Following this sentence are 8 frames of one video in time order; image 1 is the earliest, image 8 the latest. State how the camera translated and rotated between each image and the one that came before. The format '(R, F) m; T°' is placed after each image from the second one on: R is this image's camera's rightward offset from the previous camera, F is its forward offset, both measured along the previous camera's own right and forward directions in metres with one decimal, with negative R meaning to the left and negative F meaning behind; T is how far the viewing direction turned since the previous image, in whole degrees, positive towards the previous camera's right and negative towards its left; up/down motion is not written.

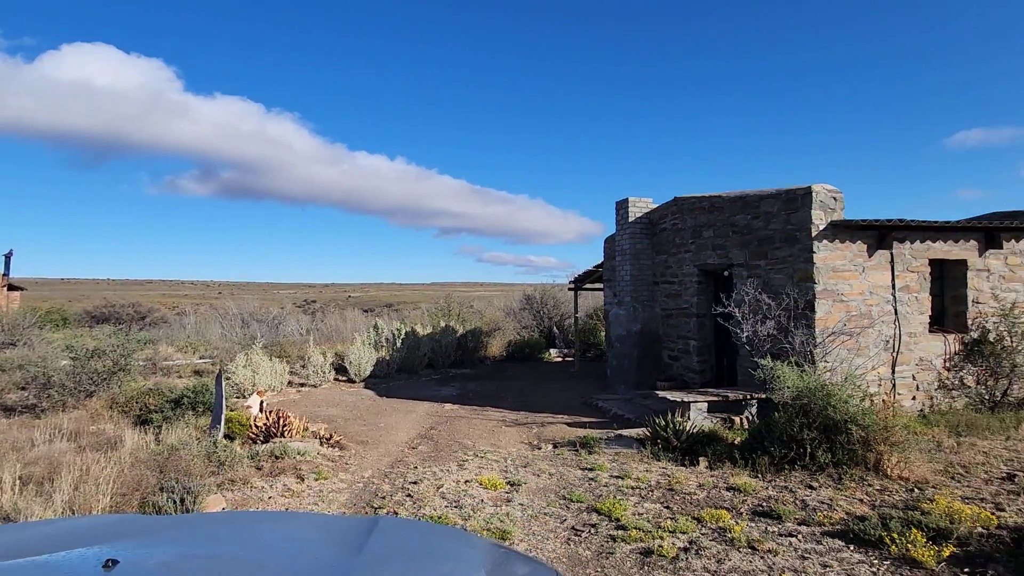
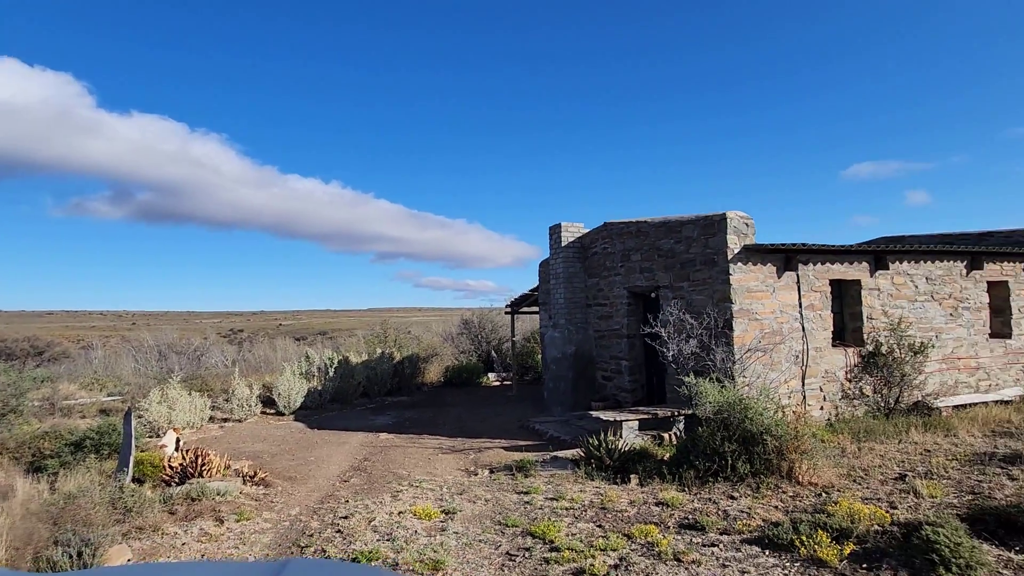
(+0.3, -0.1) m; +5°
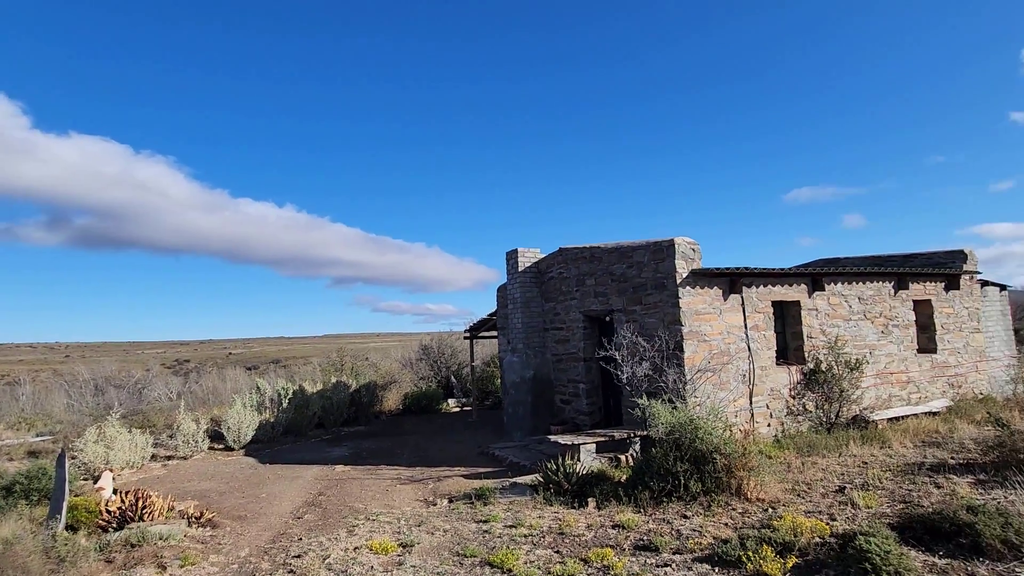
(0.0, -0.1) m; +4°
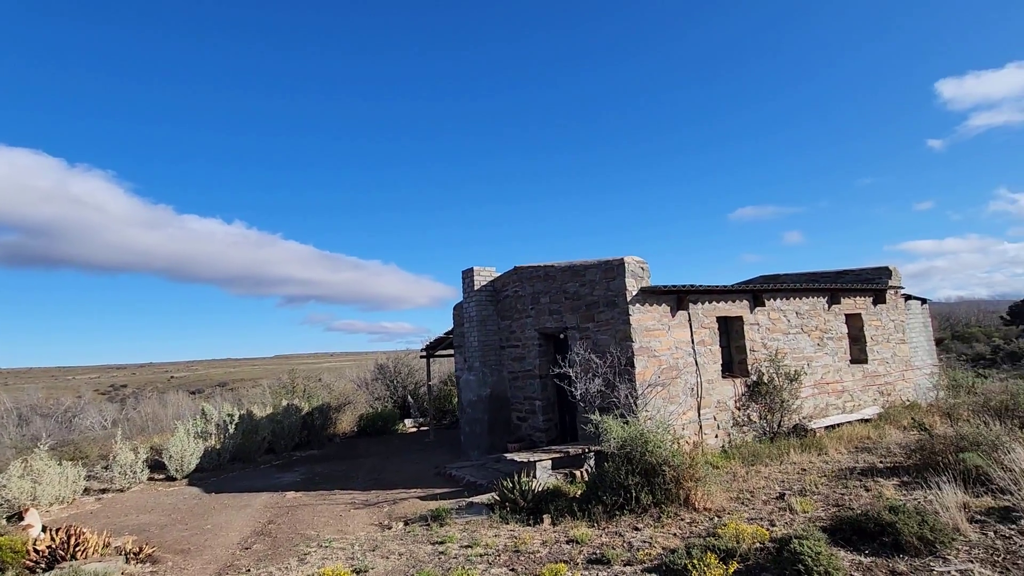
(0.0, -0.1) m; +5°
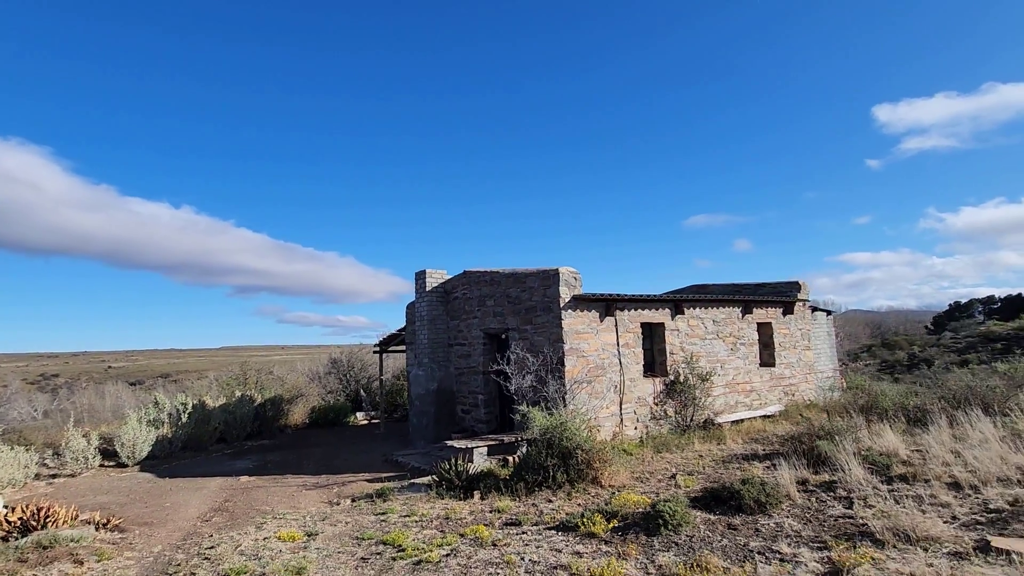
(+0.2, -1.0) m; +4°
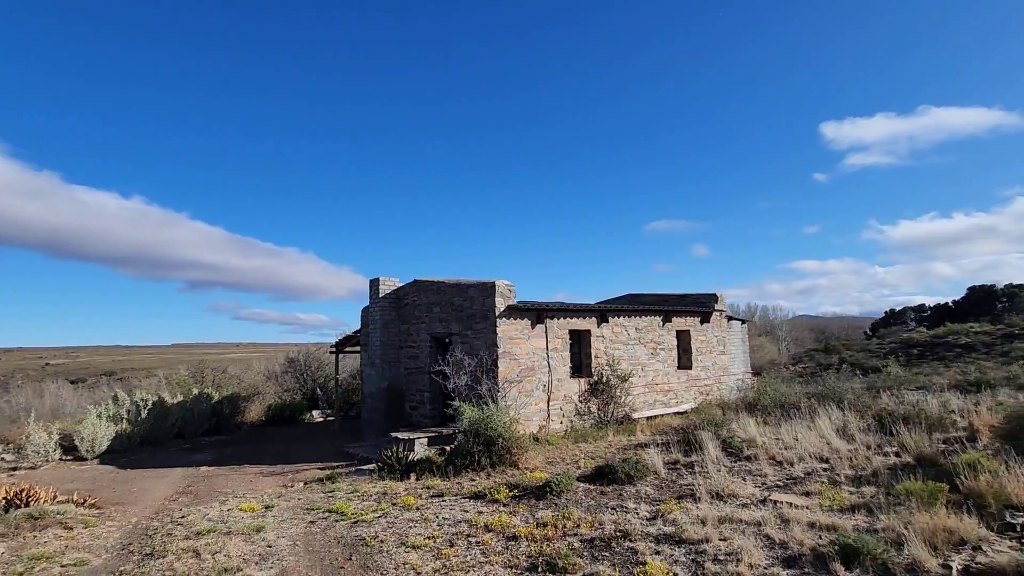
(+0.5, -1.4) m; +4°
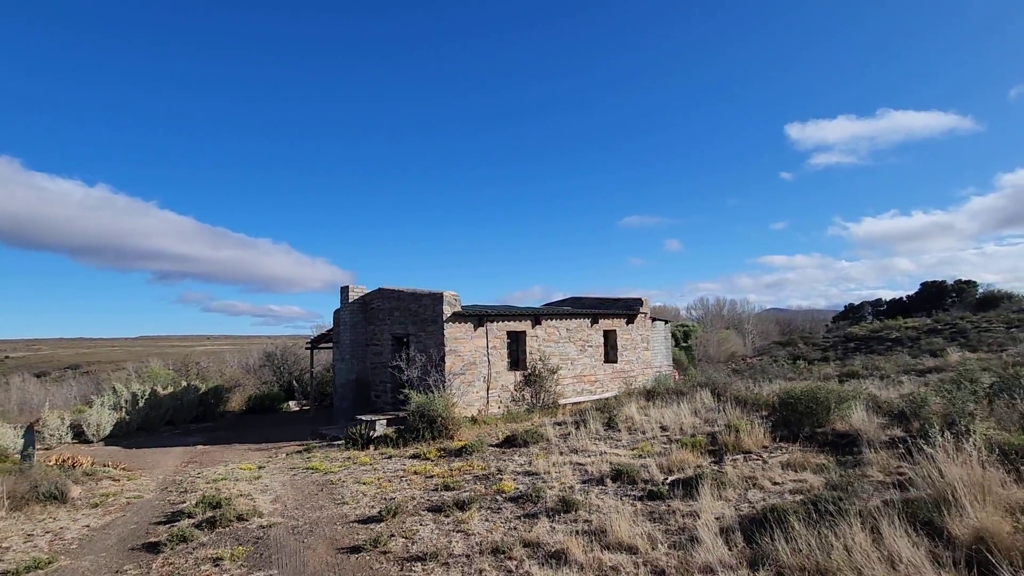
(+0.9, -2.6) m; +2°
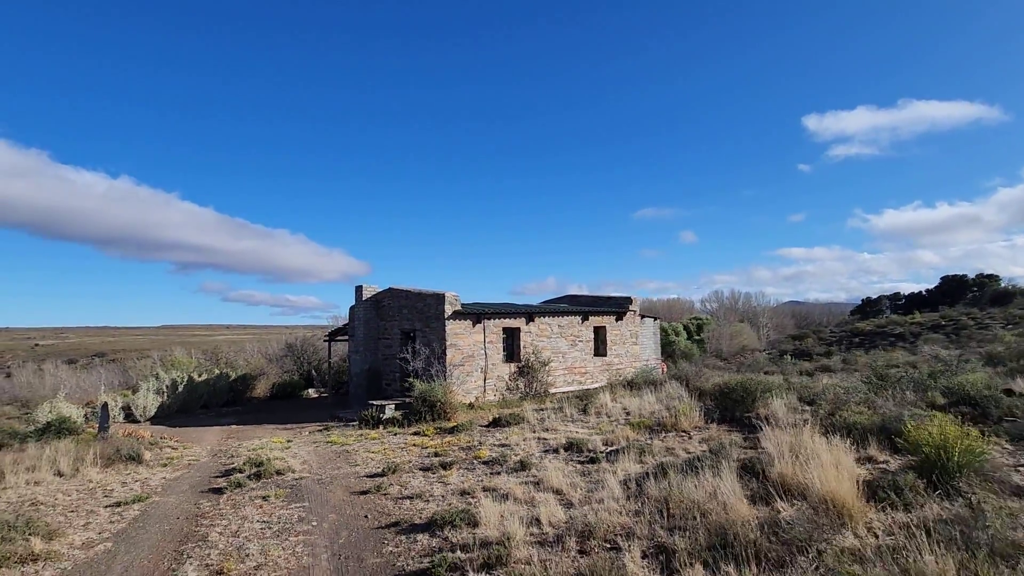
(+0.6, -1.7) m; -2°
